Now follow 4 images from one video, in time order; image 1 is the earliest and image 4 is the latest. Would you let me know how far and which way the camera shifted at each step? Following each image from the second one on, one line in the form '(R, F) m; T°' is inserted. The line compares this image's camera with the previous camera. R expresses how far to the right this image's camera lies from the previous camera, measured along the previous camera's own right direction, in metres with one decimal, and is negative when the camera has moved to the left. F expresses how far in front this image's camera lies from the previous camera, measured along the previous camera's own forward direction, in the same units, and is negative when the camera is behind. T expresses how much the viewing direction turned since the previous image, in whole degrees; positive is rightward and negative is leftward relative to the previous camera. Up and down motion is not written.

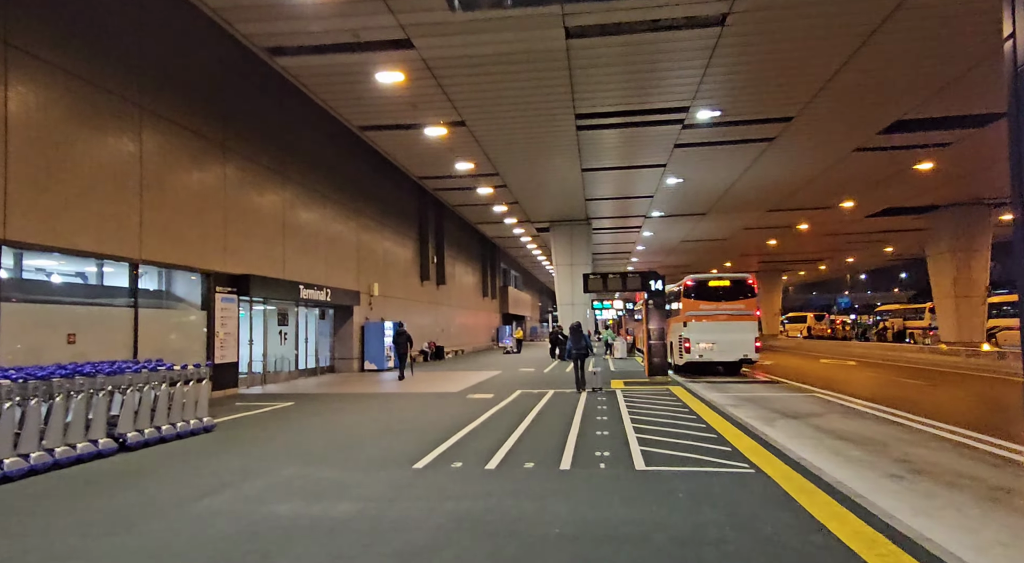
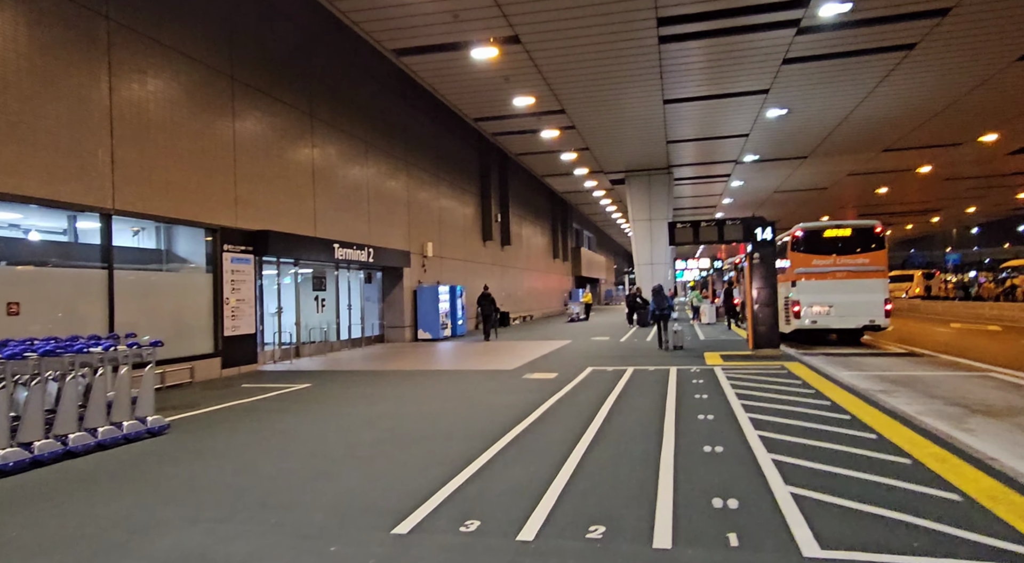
(+0.1, +3.0) m; -7°
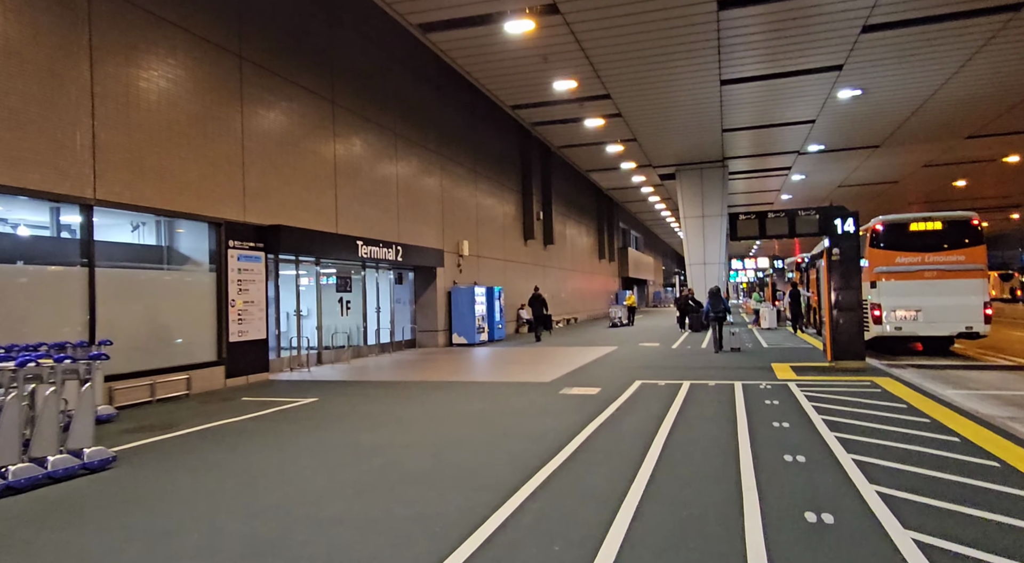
(+0.1, +1.5) m; -4°
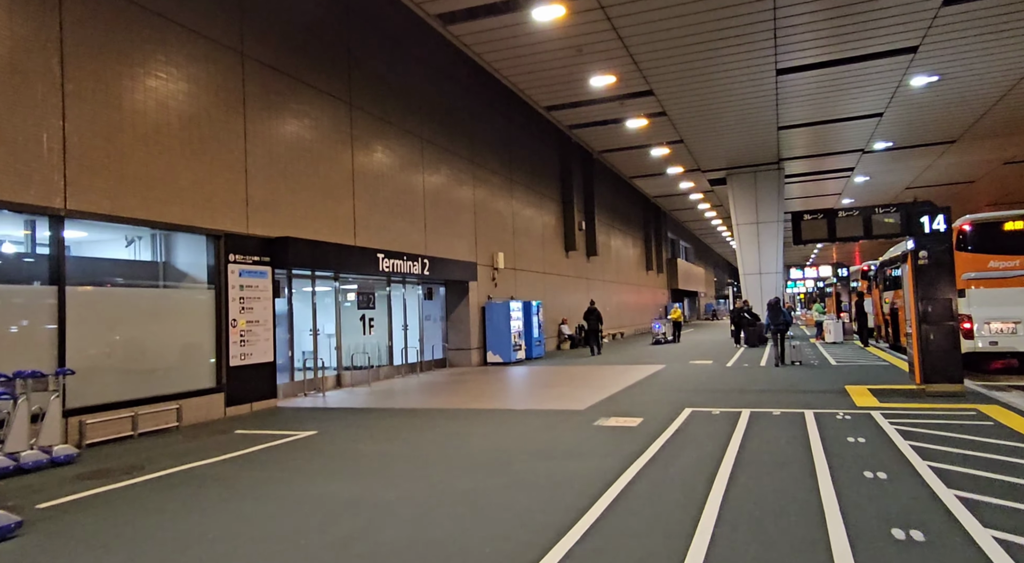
(+0.3, +1.3) m; -4°
